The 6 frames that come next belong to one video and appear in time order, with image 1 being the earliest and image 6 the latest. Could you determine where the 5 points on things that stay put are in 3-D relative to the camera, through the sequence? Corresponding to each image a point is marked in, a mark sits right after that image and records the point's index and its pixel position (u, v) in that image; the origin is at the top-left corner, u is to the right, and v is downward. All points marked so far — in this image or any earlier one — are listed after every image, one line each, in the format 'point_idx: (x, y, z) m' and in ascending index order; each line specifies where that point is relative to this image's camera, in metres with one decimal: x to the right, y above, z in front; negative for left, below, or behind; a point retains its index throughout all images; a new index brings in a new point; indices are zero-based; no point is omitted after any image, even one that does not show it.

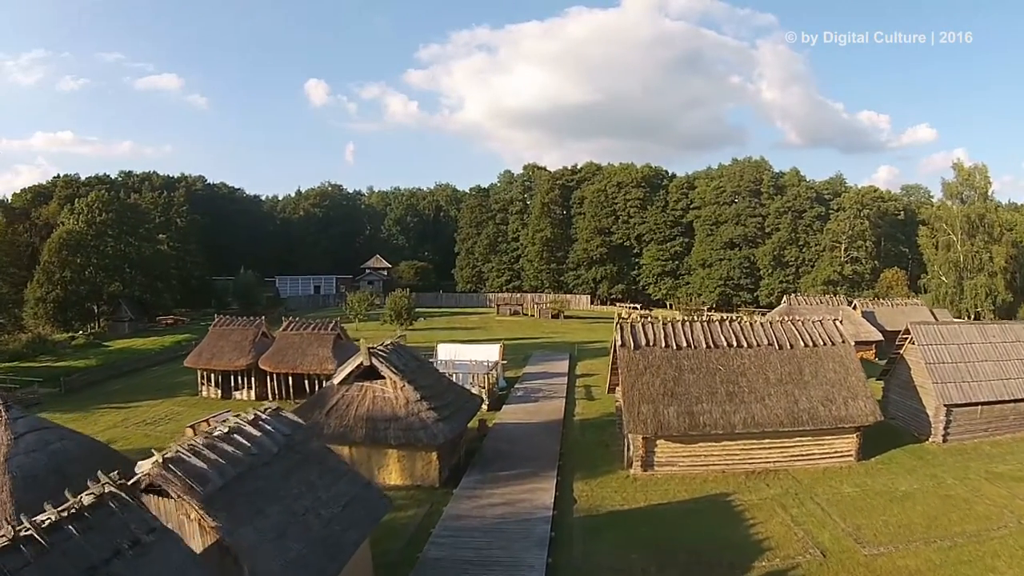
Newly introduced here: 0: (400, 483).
0: (-2.7, -4.8, +16.6) m
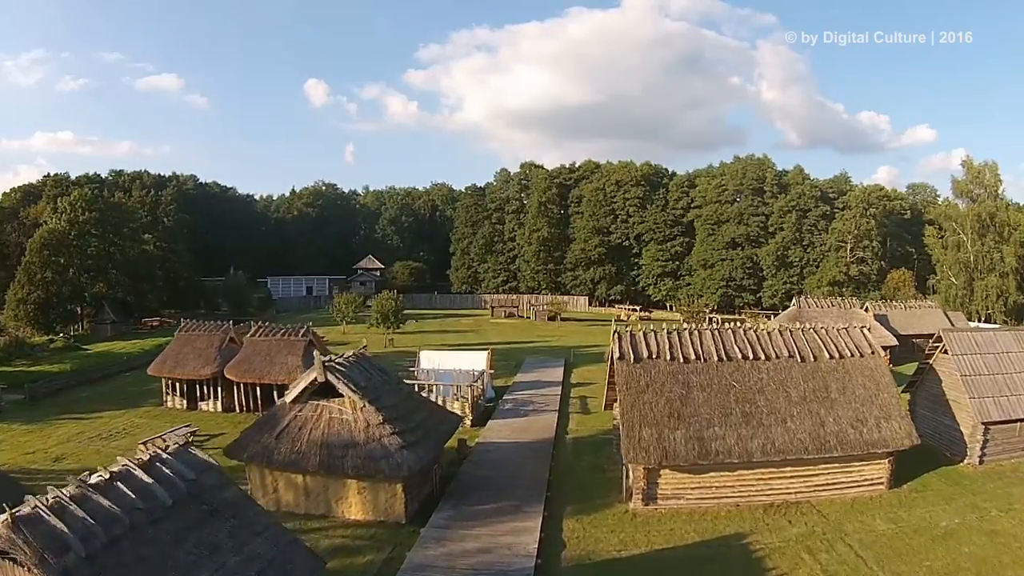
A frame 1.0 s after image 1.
0: (-3.2, -4.9, +14.3) m
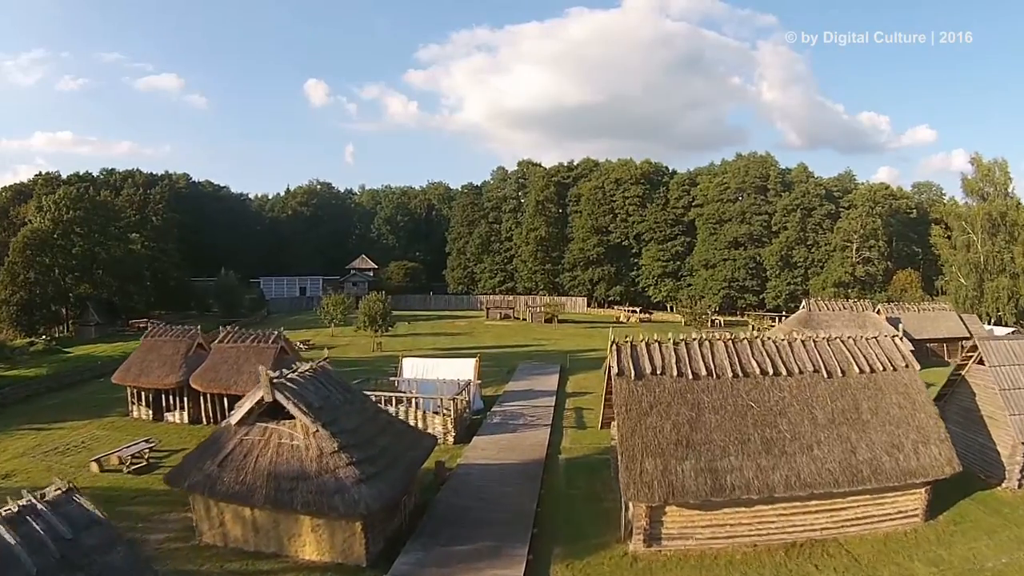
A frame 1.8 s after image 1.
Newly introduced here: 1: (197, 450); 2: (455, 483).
0: (-3.5, -4.9, +12.3) m
1: (-6.5, -3.3, +13.8) m
2: (-1.3, -4.5, +15.4) m
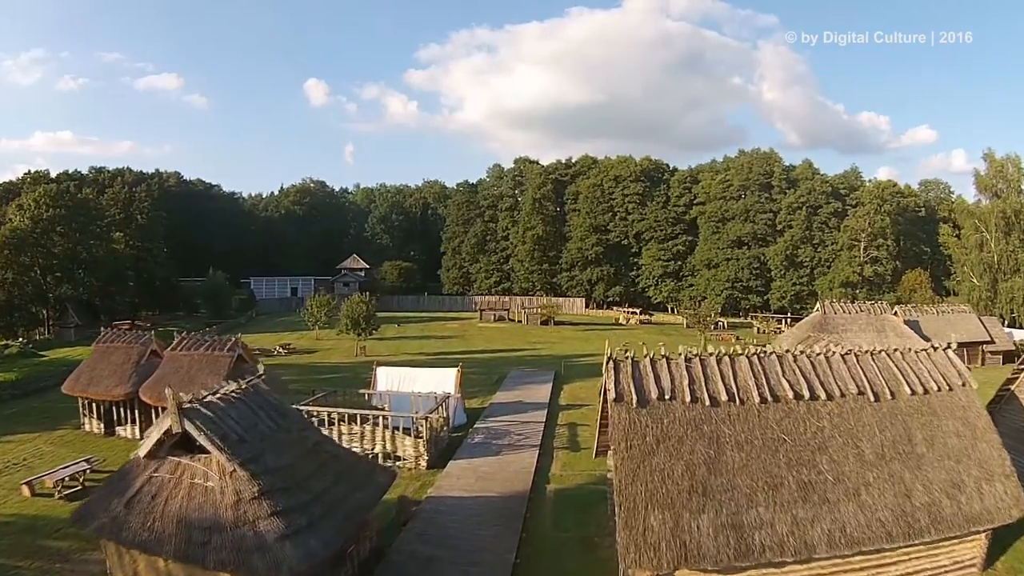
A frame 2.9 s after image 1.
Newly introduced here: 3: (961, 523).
0: (-4.0, -5.0, +9.8) m
1: (-6.9, -3.4, +11.4) m
2: (-1.7, -4.5, +13.0) m
3: (+6.6, -3.4, +9.8) m
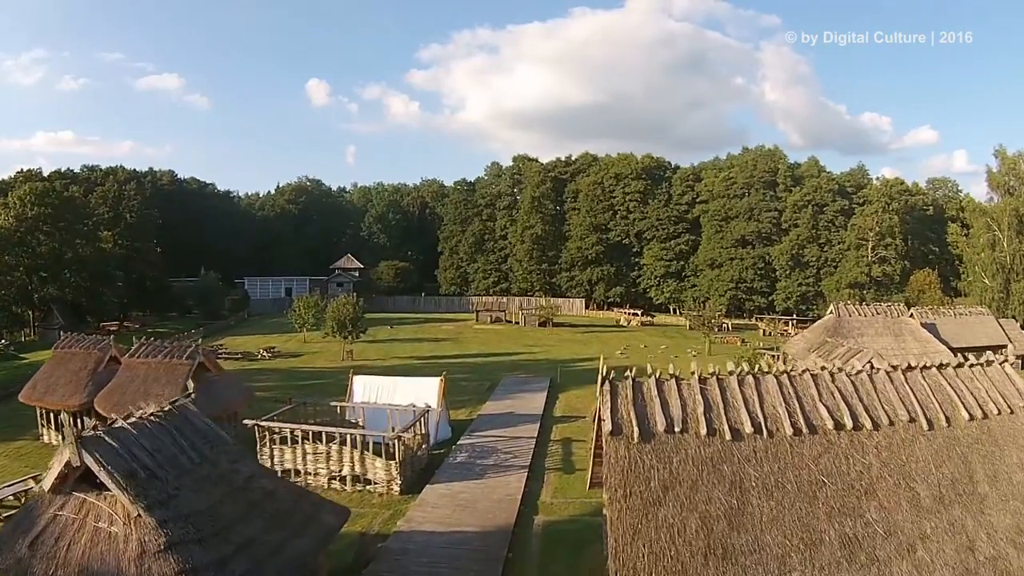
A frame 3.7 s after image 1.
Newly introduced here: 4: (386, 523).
0: (-4.3, -5.0, +7.9) m
1: (-7.3, -3.4, +9.5) m
2: (-2.1, -4.6, +11.1) m
3: (+6.2, -3.5, +7.8) m
4: (-2.4, -4.5, +13.0) m
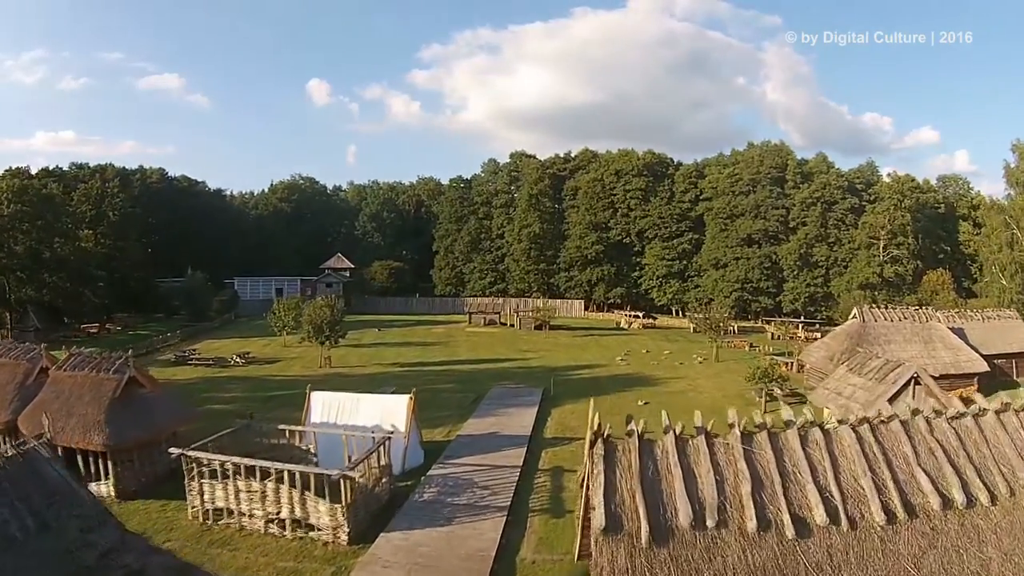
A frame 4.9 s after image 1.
0: (-4.8, -5.1, +5.2) m
1: (-7.7, -3.5, +6.7) m
2: (-2.5, -4.6, +8.3) m
3: (+5.8, -3.5, +5.1) m
4: (-2.9, -4.5, +10.3) m
